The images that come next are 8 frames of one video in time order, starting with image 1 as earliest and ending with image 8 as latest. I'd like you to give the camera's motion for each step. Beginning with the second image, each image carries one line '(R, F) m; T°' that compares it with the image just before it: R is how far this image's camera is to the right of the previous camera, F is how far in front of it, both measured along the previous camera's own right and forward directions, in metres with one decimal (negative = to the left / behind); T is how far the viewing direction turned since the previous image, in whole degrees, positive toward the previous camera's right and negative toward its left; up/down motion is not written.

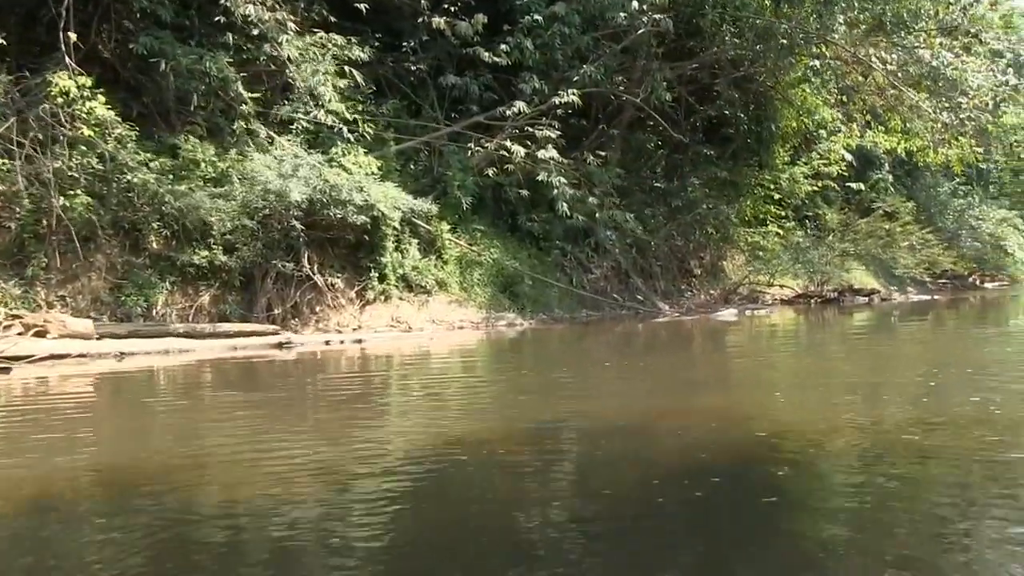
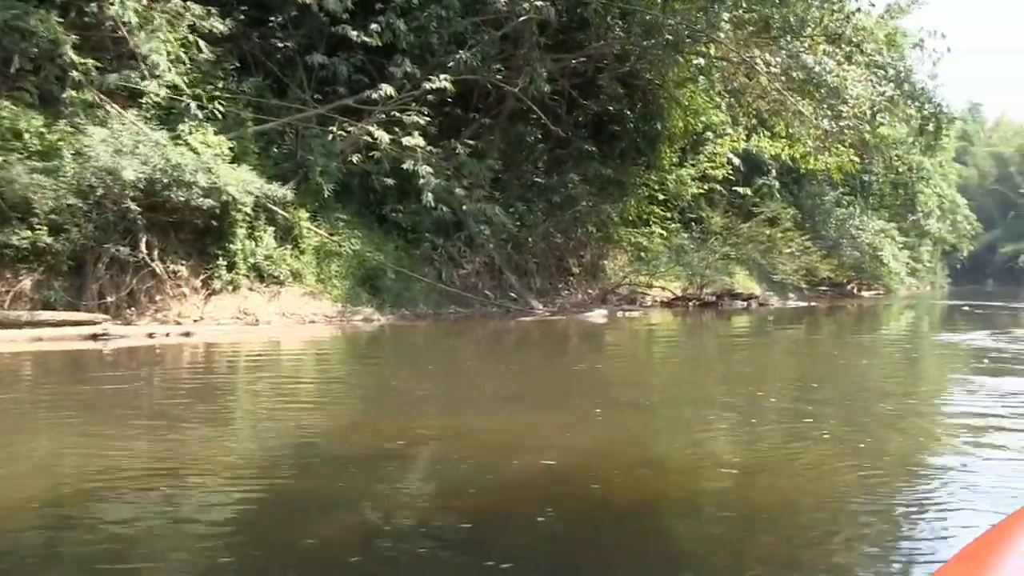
(+0.2, +0.4) m; +5°
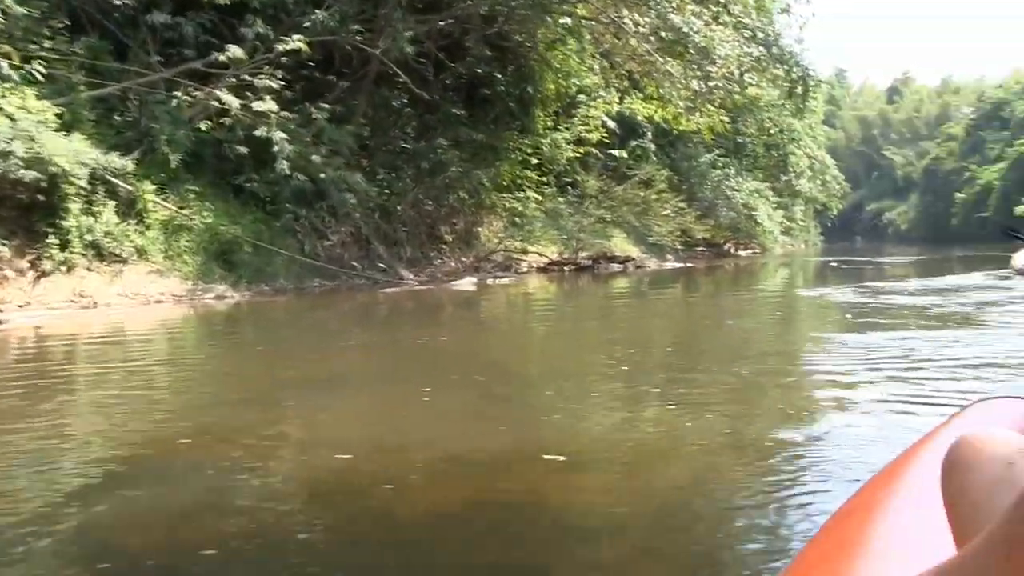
(+0.1, +0.4) m; +5°
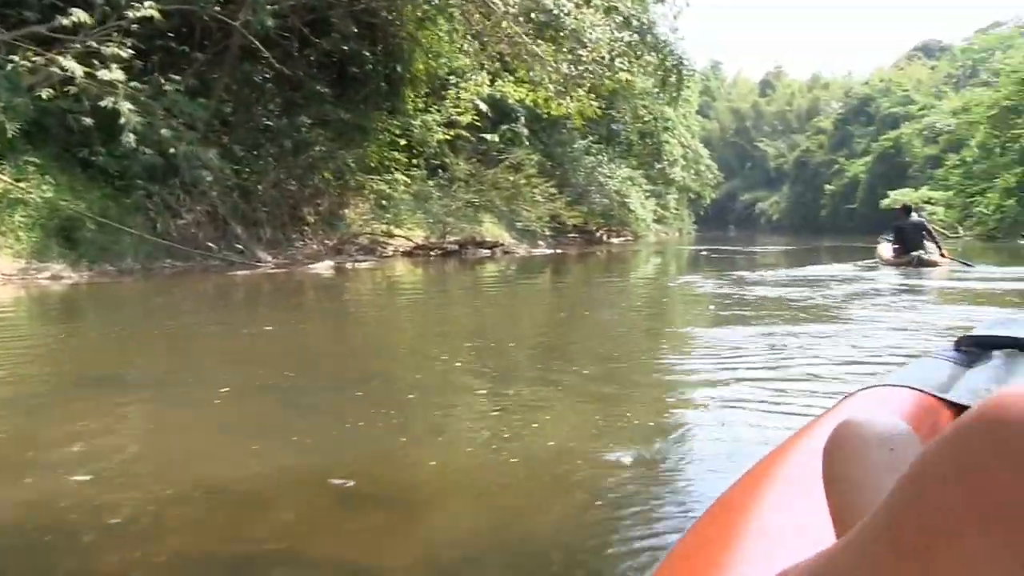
(+0.1, +0.3) m; +5°
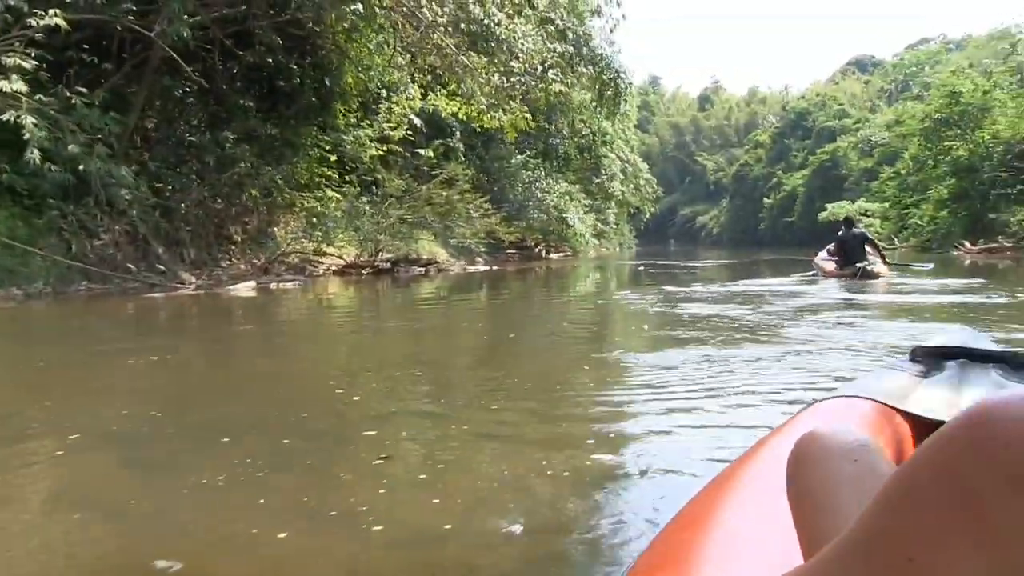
(+0.1, +0.3) m; +2°
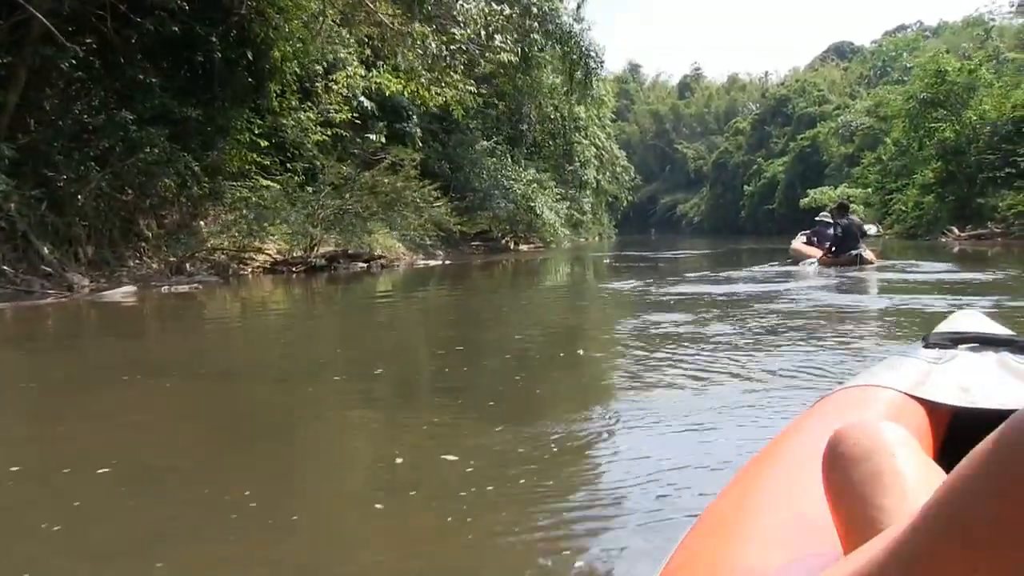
(+0.3, +1.4) m; +1°
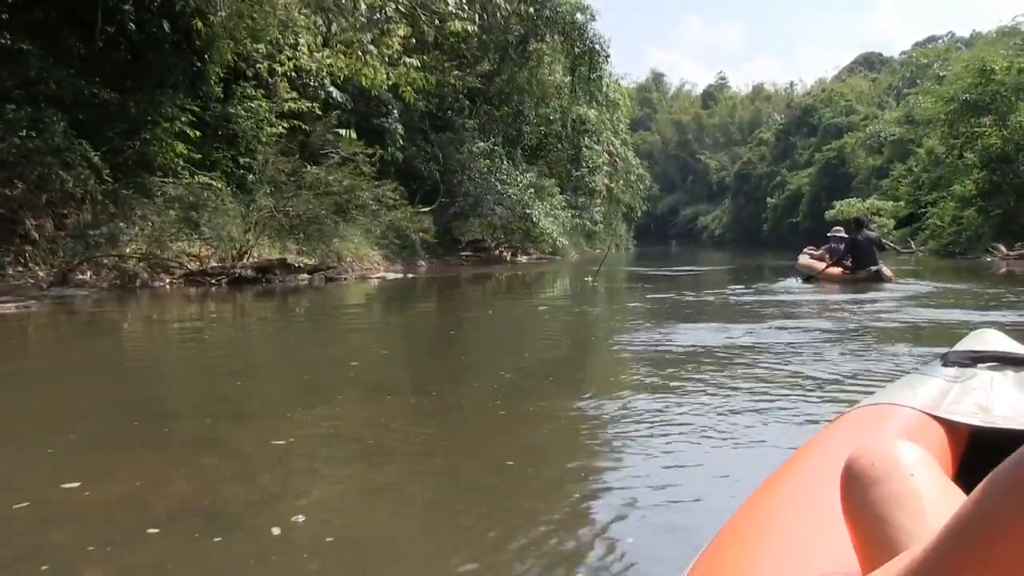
(+0.4, +1.9) m; -1°
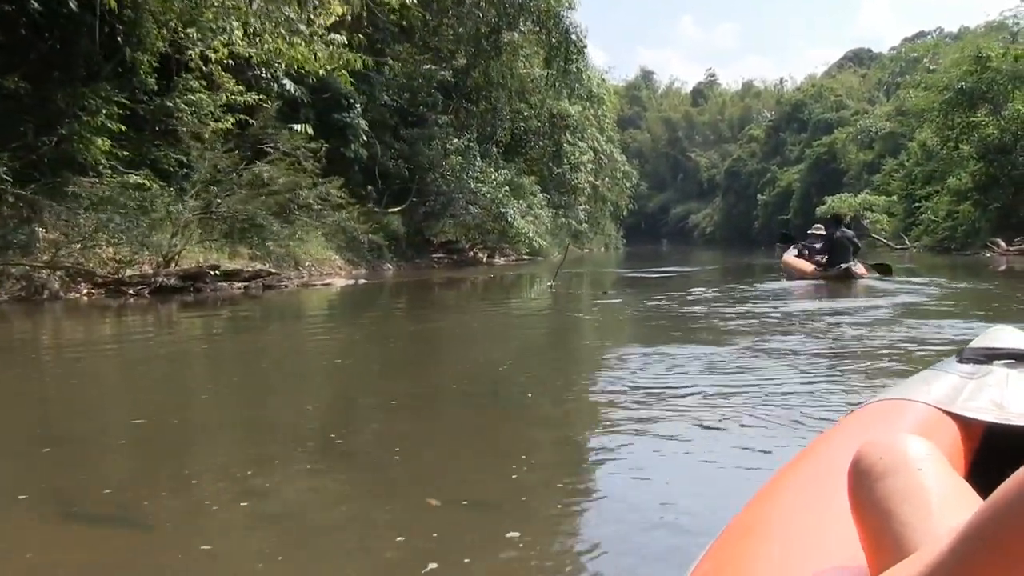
(+0.3, +1.0) m; 0°
